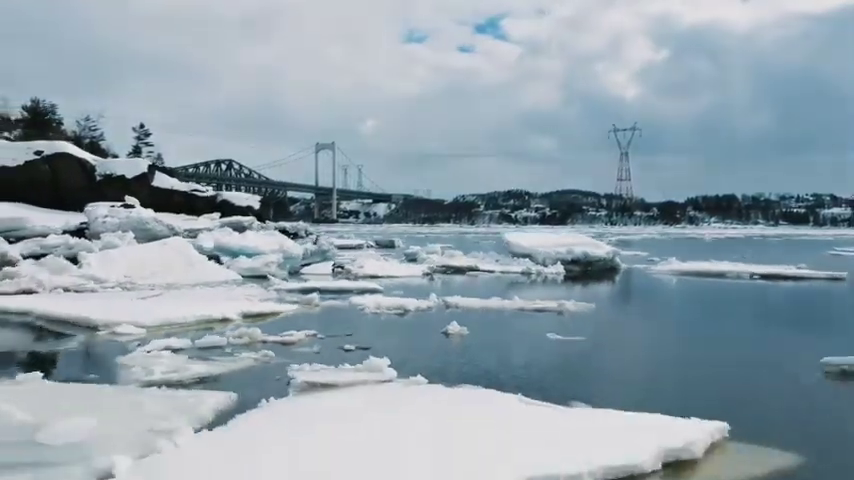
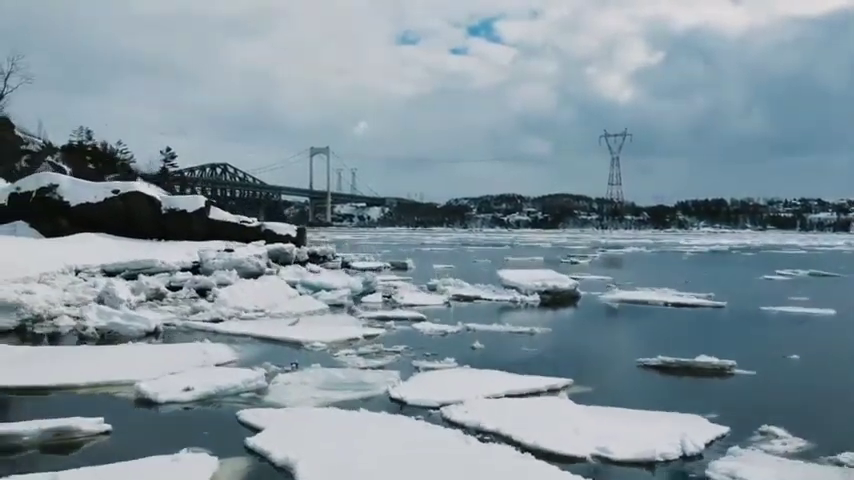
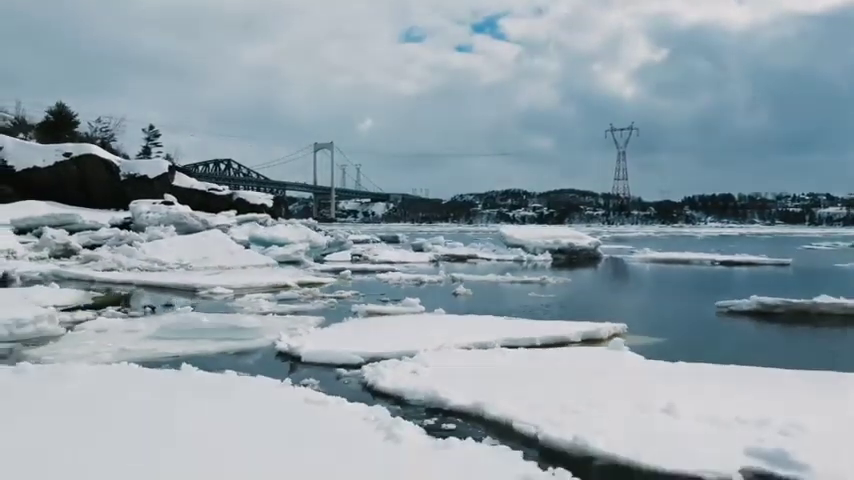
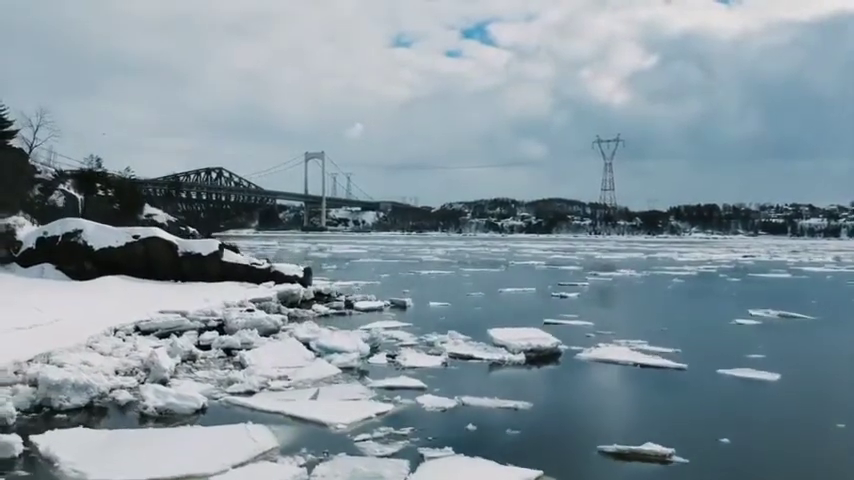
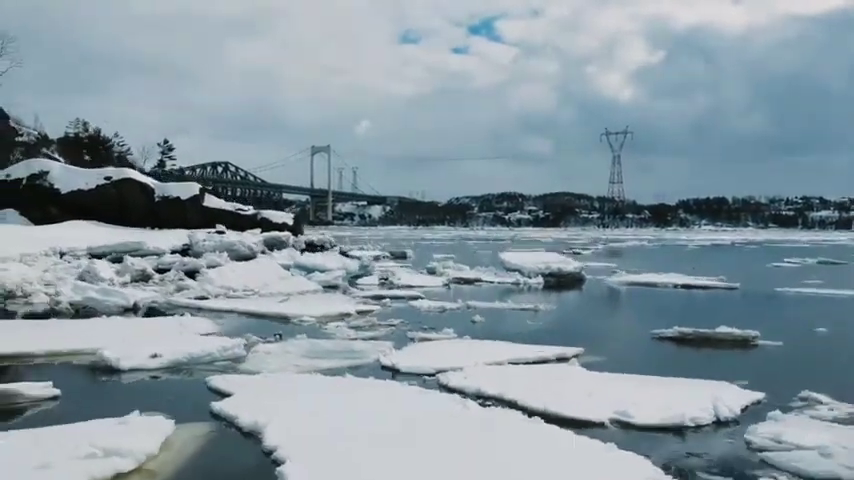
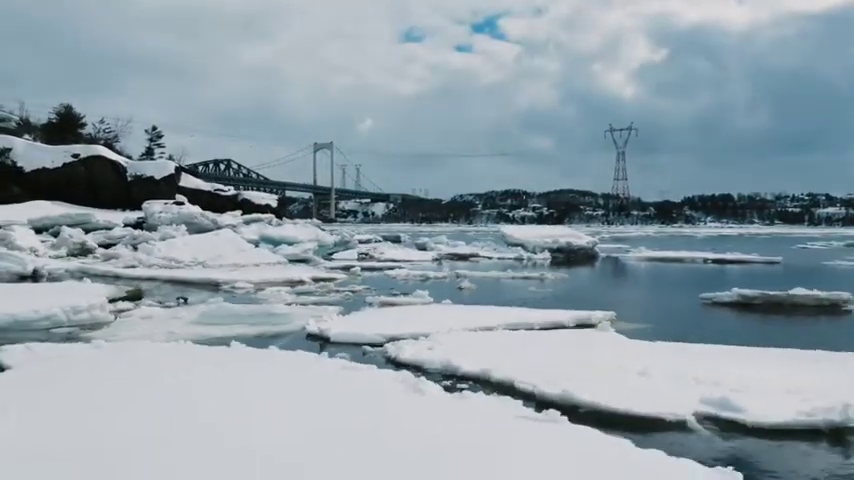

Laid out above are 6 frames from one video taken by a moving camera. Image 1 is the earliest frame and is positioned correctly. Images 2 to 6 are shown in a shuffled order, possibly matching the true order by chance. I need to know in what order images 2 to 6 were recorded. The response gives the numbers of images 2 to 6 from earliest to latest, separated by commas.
3, 6, 5, 2, 4
